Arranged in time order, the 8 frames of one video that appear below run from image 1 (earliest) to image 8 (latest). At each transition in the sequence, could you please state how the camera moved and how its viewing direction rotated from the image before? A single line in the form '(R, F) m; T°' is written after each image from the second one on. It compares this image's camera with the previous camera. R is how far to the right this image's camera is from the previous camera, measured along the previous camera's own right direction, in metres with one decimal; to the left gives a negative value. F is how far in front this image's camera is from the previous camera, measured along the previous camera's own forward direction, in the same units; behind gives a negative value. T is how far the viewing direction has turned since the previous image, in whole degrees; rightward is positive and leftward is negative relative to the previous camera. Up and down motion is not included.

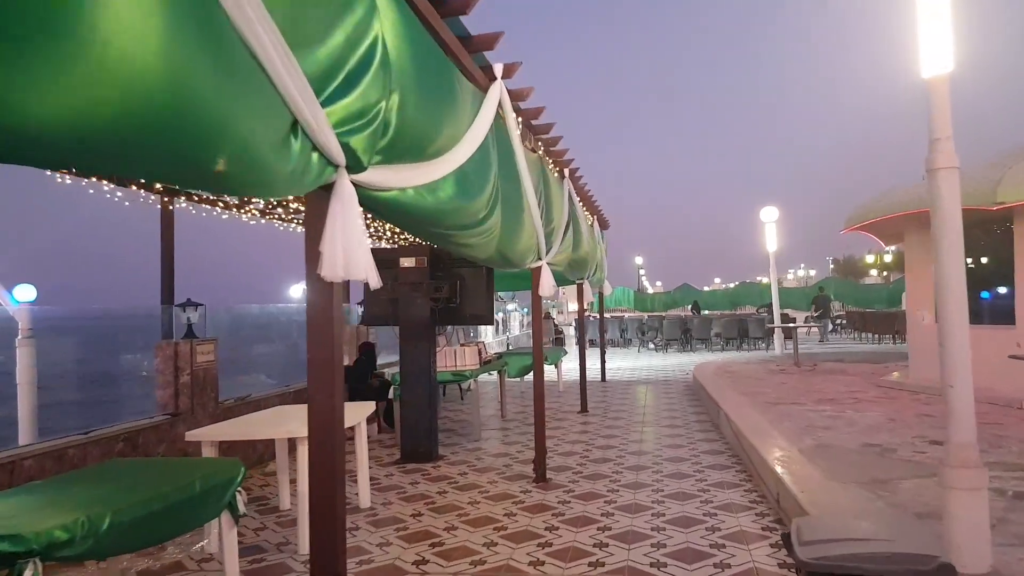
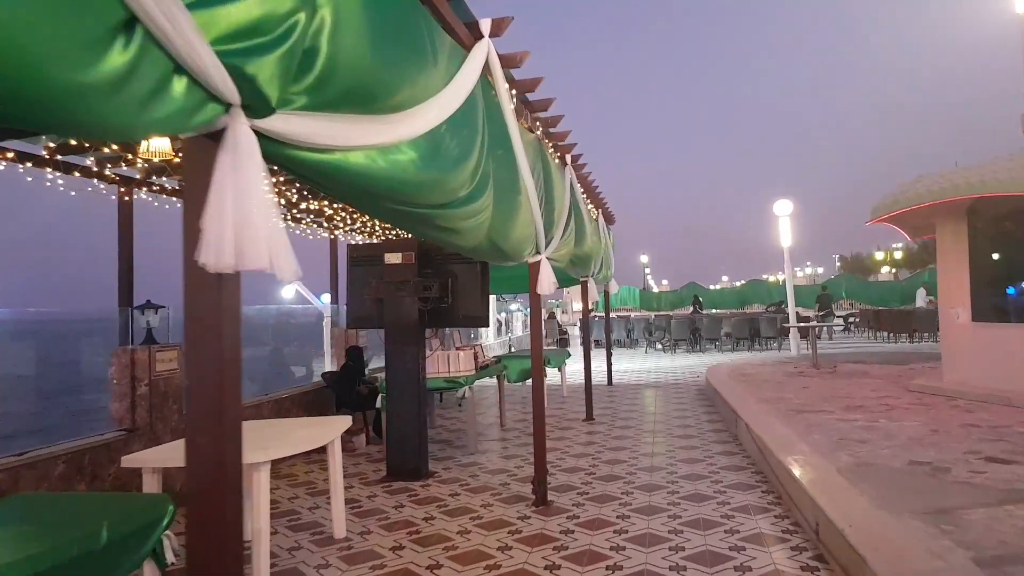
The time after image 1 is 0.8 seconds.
(+0.1, +0.5) m; 0°
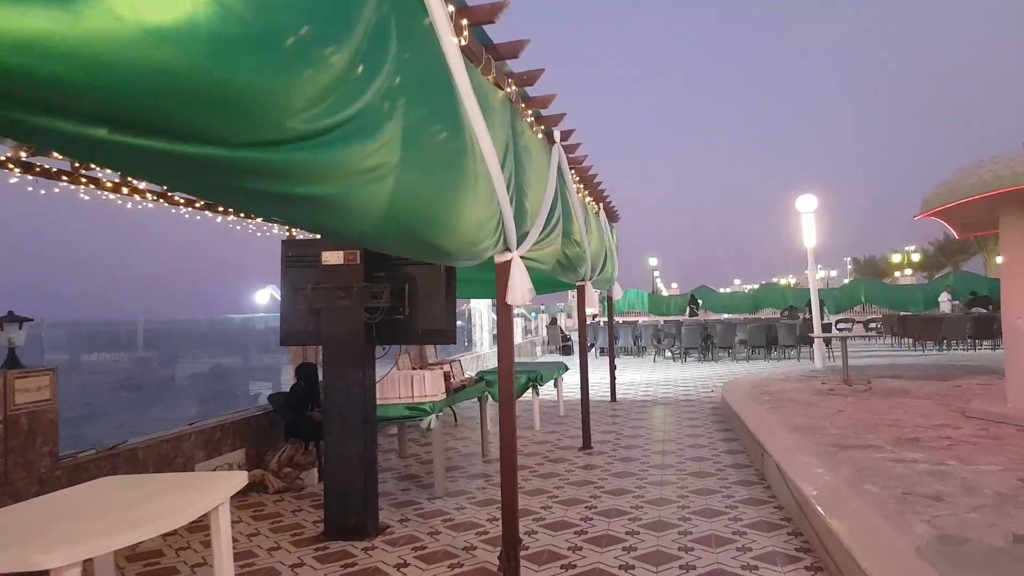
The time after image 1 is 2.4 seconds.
(+0.2, +1.0) m; -1°
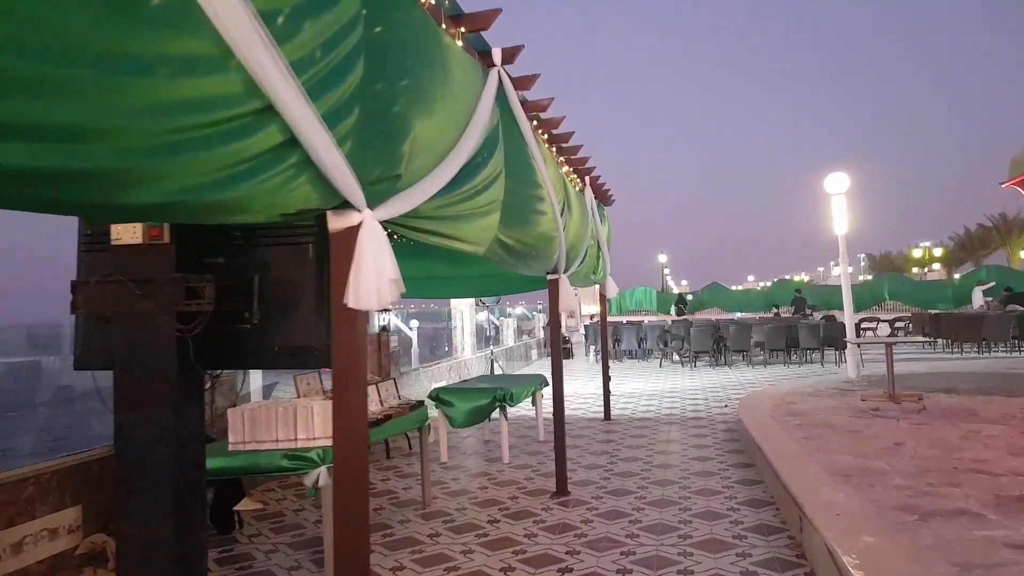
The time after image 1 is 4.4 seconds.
(+0.4, +1.4) m; -1°
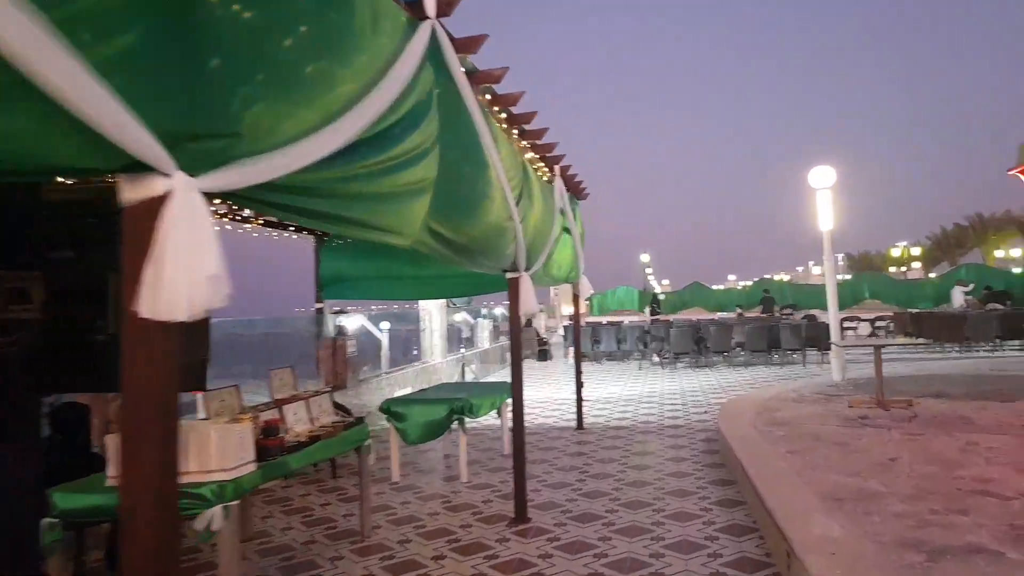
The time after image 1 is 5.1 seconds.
(+0.2, +0.5) m; +1°
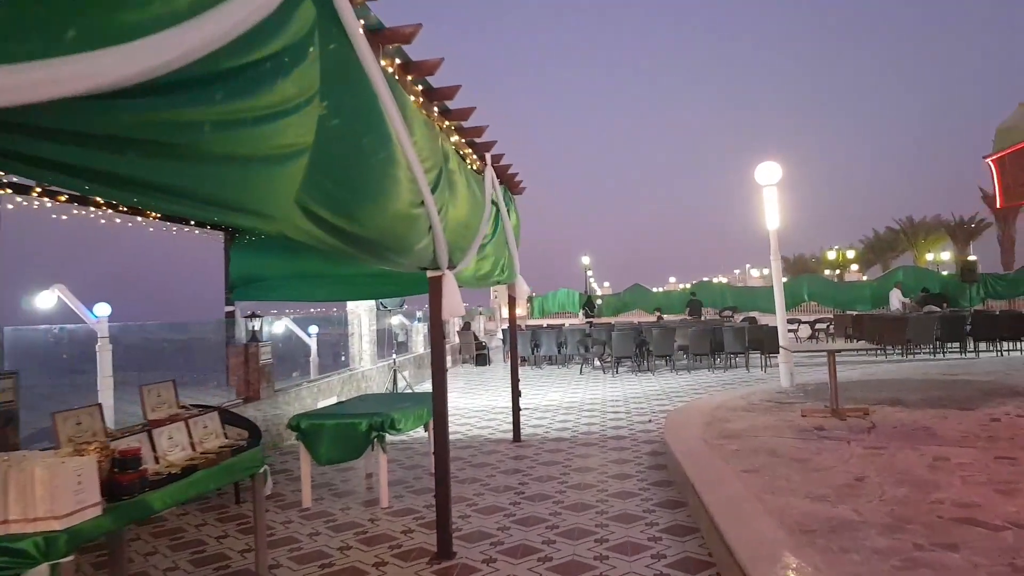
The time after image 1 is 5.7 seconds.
(+0.1, +0.6) m; +5°
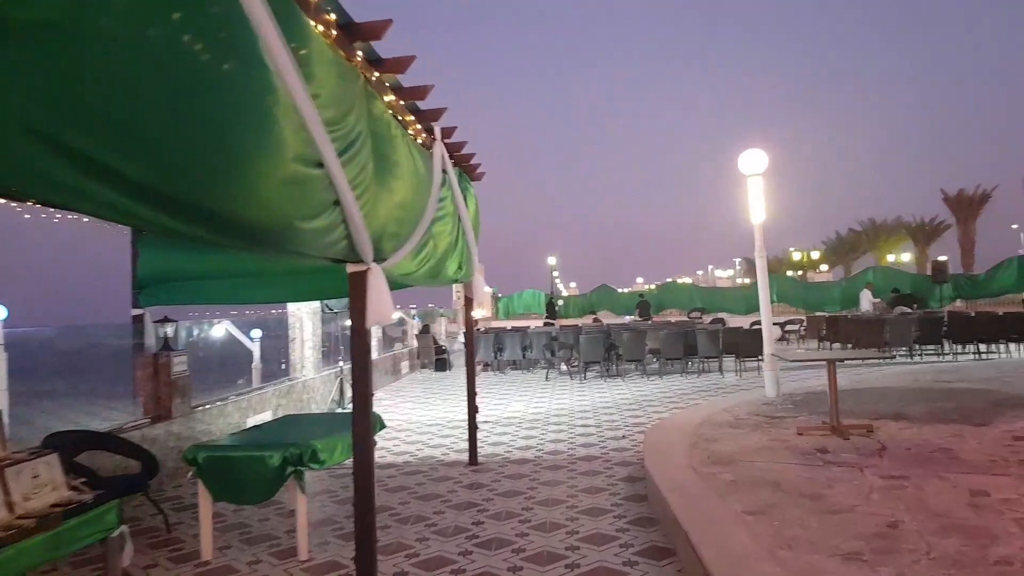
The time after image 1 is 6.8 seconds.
(+0.1, +0.8) m; +3°
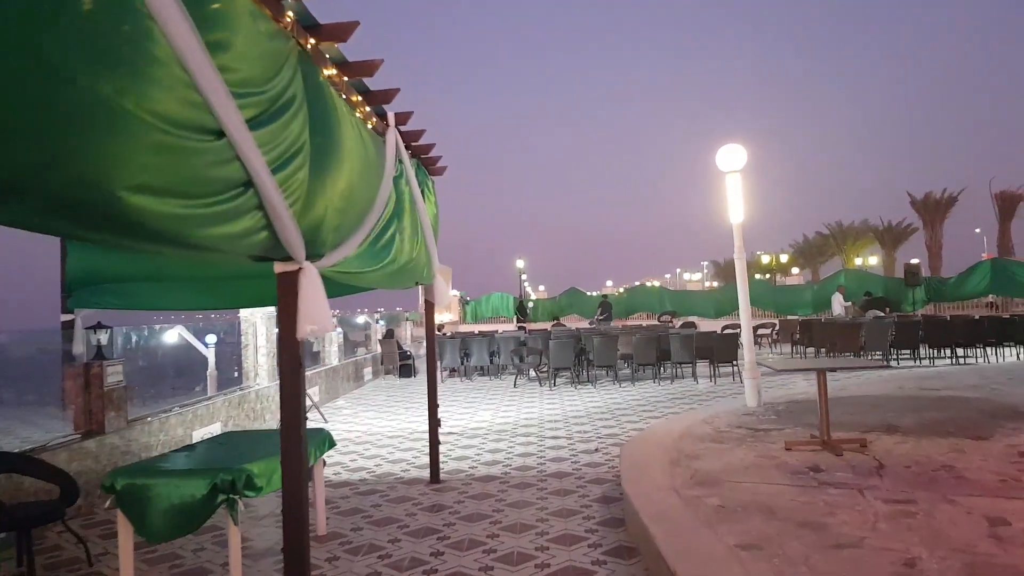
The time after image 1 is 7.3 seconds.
(0.0, +0.4) m; +2°
